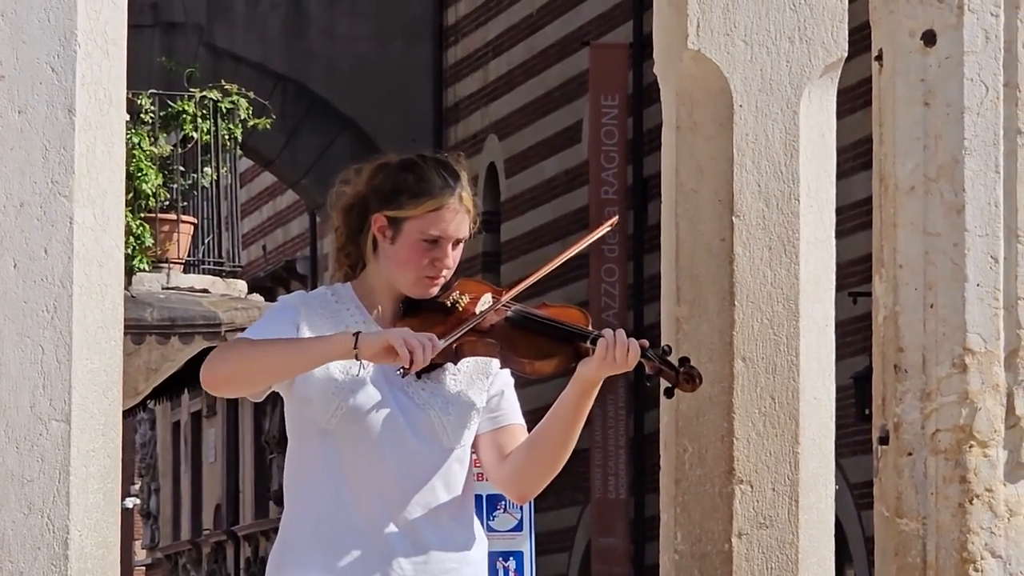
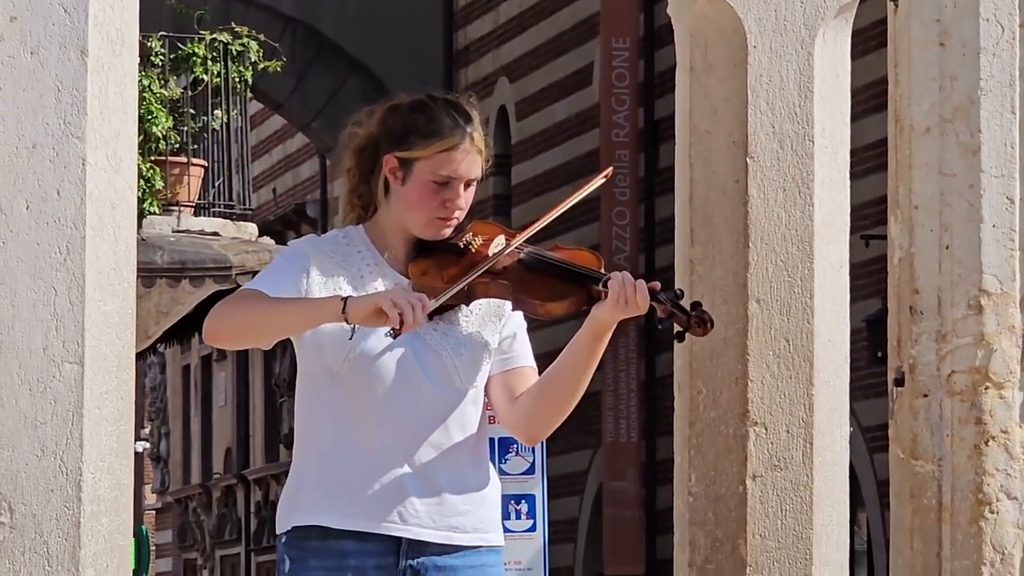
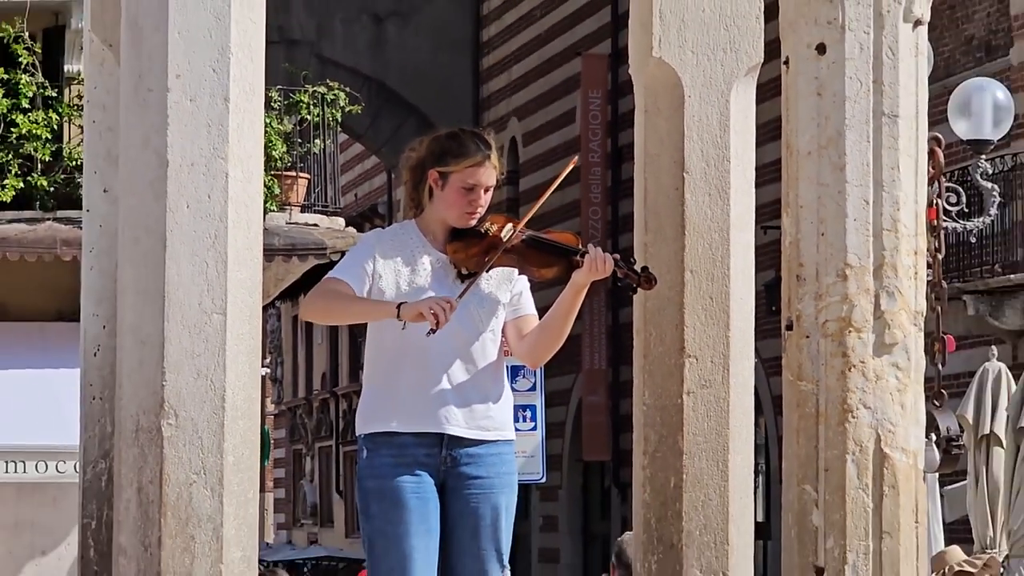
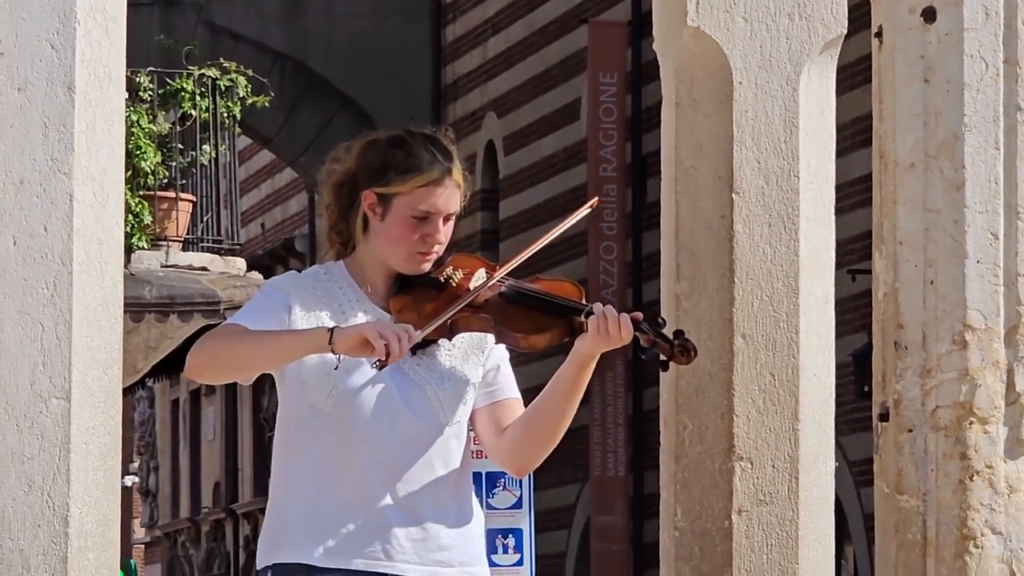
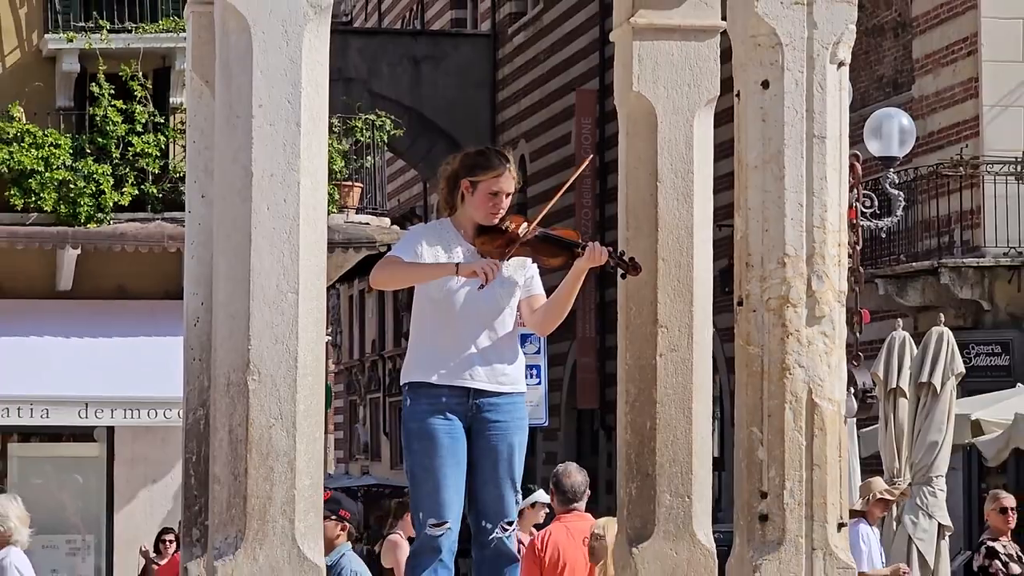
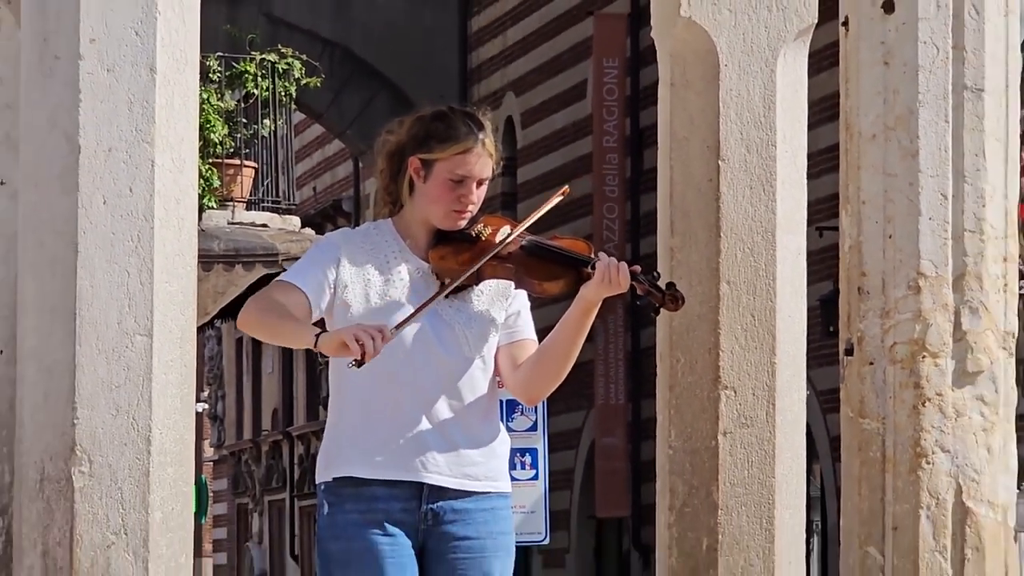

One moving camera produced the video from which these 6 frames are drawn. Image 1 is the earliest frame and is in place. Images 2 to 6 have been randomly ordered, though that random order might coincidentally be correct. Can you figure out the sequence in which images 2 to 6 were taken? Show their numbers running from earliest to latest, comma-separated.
4, 2, 6, 3, 5
